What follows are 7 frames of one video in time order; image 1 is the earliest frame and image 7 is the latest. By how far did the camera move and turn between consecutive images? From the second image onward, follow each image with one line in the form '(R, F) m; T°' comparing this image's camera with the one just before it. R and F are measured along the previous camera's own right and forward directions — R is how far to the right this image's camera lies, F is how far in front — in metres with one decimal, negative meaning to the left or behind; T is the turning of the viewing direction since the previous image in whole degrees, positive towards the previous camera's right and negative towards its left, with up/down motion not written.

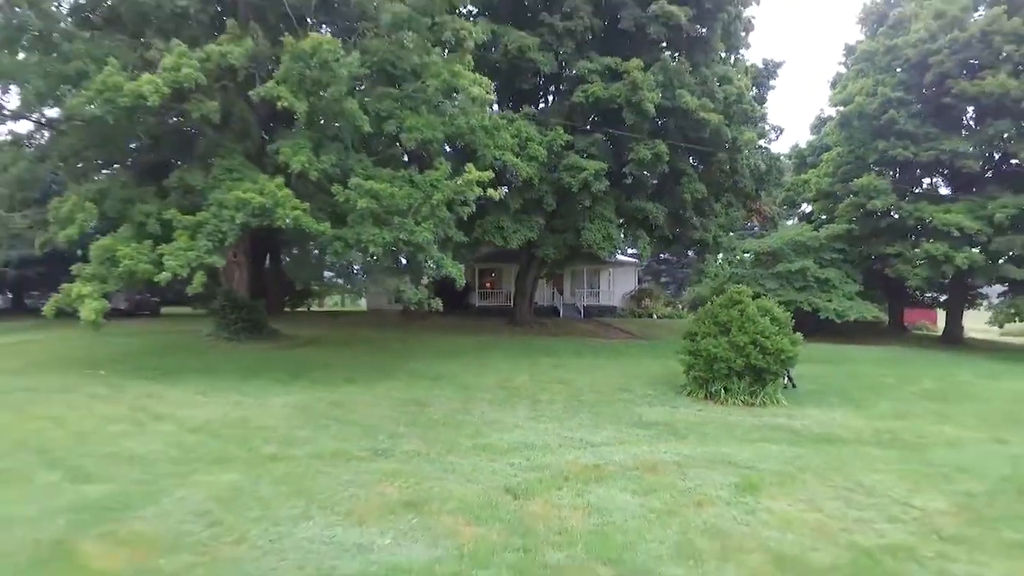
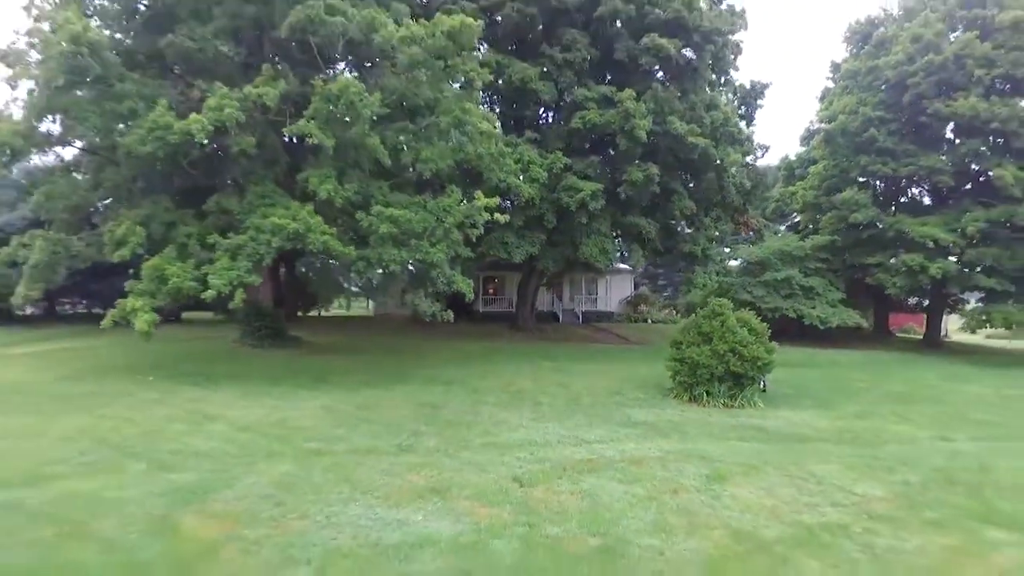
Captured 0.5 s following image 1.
(-0.1, -1.1) m; 0°
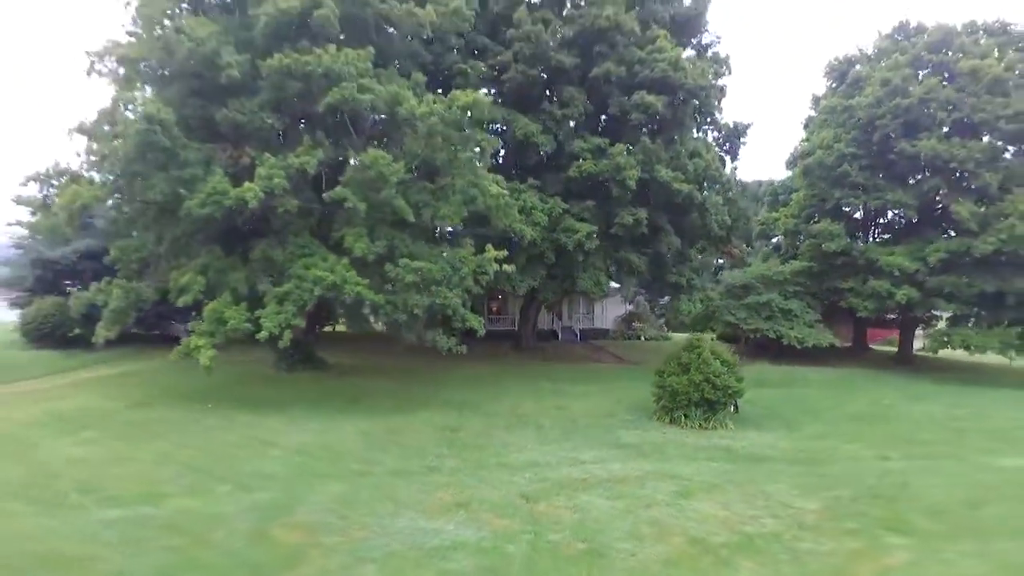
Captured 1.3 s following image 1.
(-0.1, -1.7) m; 0°
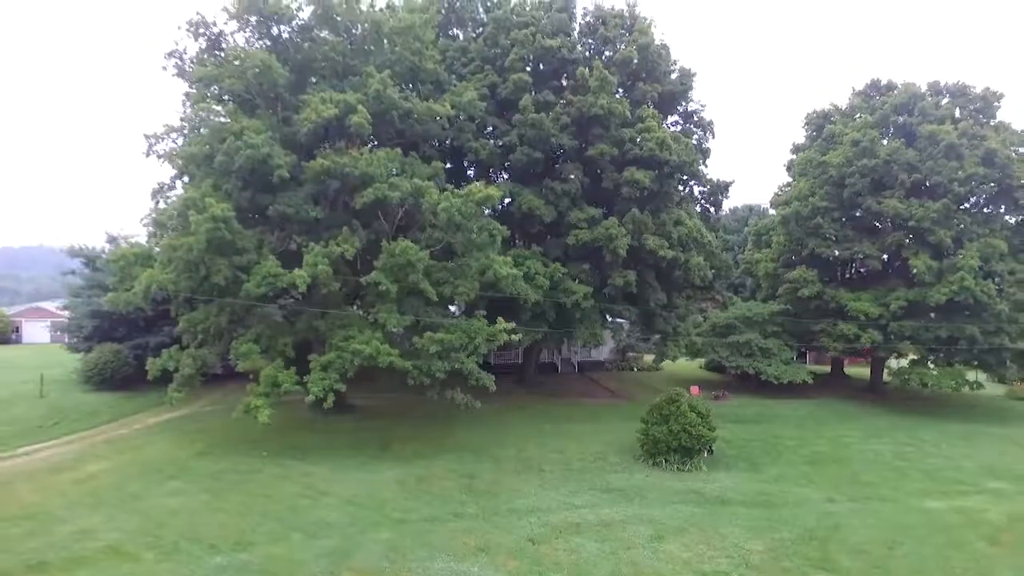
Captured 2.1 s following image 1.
(-0.1, -2.2) m; 0°
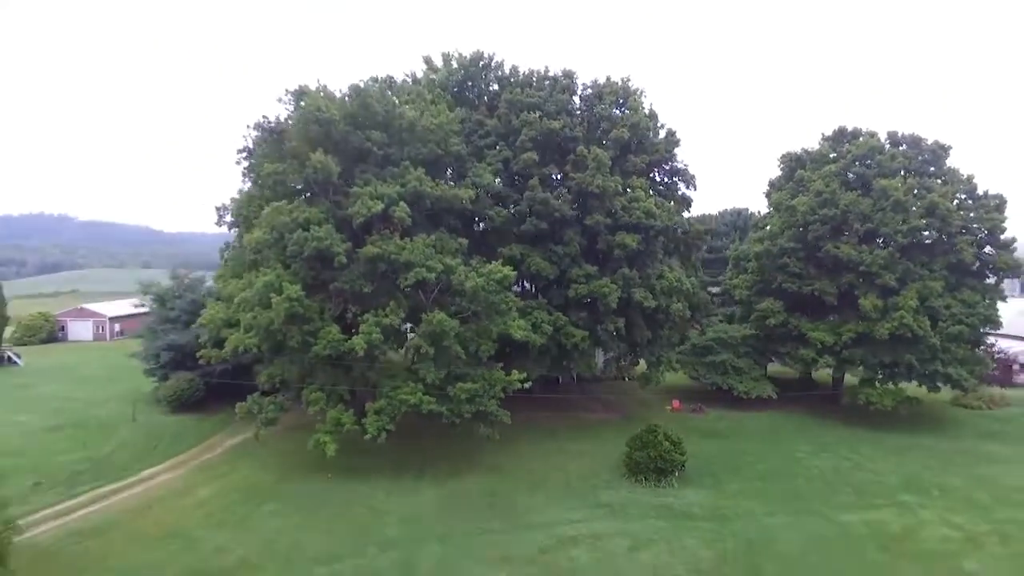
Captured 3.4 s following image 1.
(-0.2, -3.6) m; 0°
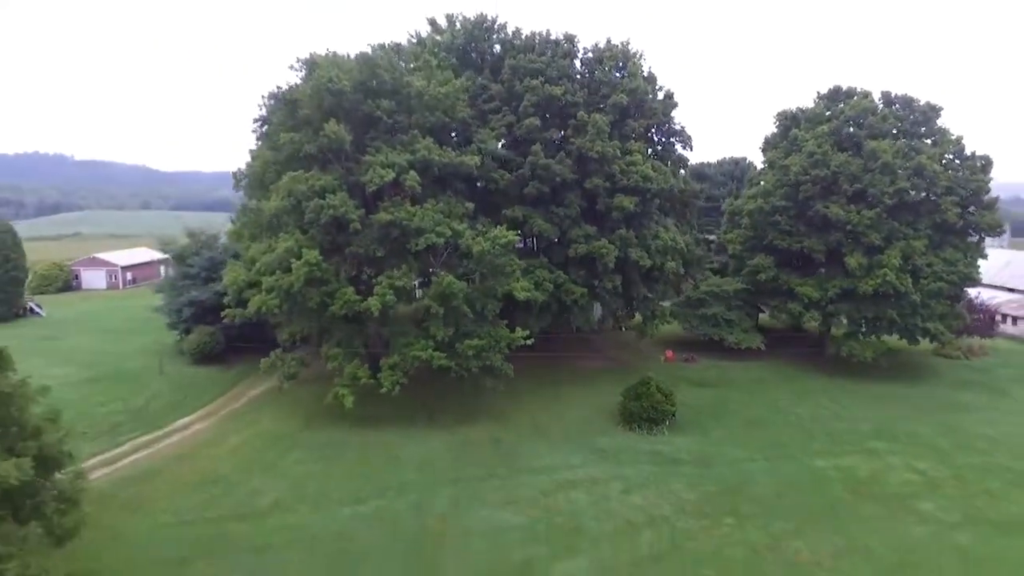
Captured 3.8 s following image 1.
(-0.1, -1.2) m; 0°
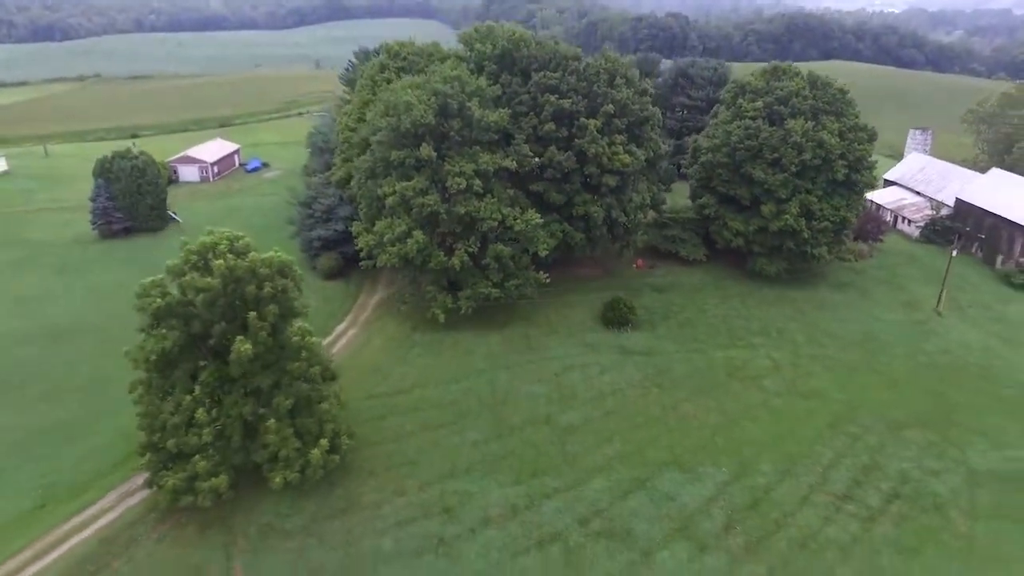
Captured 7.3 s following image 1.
(-1.0, -11.5) m; 0°
